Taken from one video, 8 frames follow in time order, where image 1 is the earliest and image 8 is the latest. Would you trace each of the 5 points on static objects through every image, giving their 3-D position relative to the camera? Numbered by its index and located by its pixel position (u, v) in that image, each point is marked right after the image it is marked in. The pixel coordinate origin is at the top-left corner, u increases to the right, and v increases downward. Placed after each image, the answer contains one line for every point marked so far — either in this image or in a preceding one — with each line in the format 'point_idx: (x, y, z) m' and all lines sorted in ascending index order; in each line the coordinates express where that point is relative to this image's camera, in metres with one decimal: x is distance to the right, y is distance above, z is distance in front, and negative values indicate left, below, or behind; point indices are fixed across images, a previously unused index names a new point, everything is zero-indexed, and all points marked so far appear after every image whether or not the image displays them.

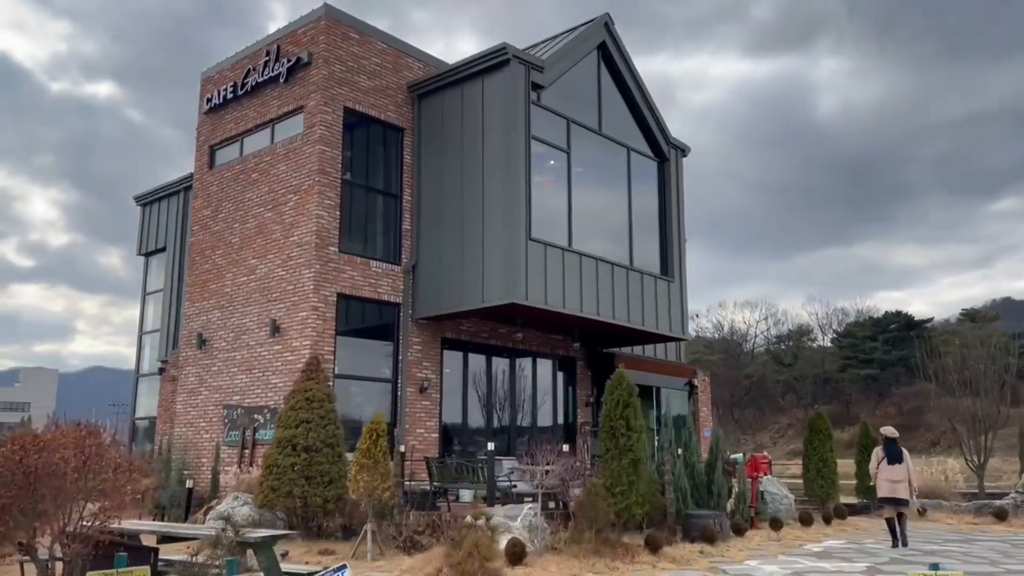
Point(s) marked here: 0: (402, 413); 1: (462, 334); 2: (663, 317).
0: (-1.8, -2.0, +14.0) m
1: (-0.8, -0.8, +15.2) m
2: (+2.9, -0.6, +16.7) m
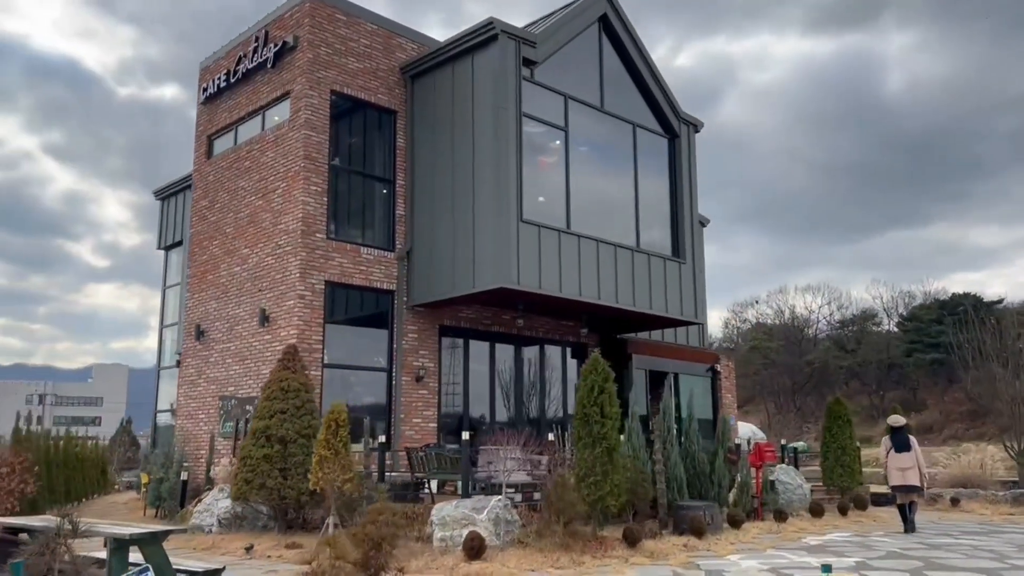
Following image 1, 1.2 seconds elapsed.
0: (-1.8, -1.8, +13.7) m
1: (-0.8, -0.6, +14.8) m
2: (+3.0, -0.2, +16.0) m
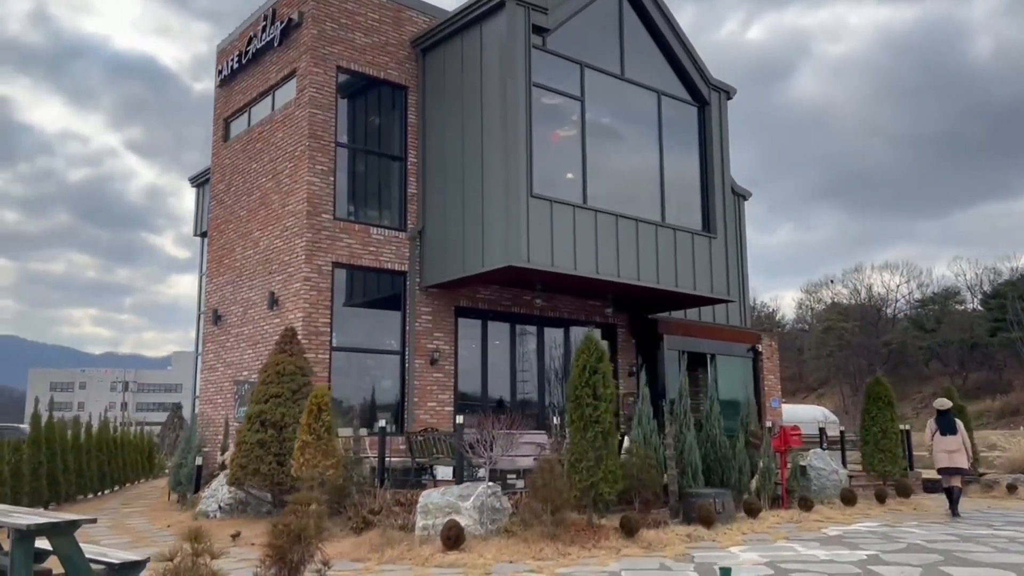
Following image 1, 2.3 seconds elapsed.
0: (-1.6, -1.5, +13.3) m
1: (-0.5, -0.3, +14.4) m
2: (+3.3, +0.2, +15.3) m
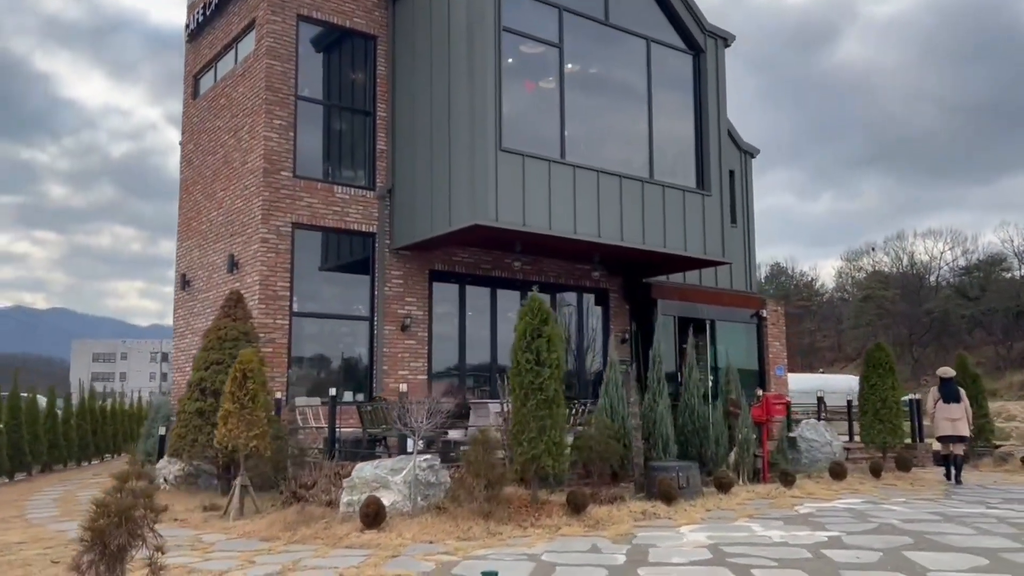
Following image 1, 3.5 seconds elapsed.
0: (-2.0, -1.0, +12.7) m
1: (-0.9, +0.4, +13.7) m
2: (+3.0, +0.8, +14.4) m
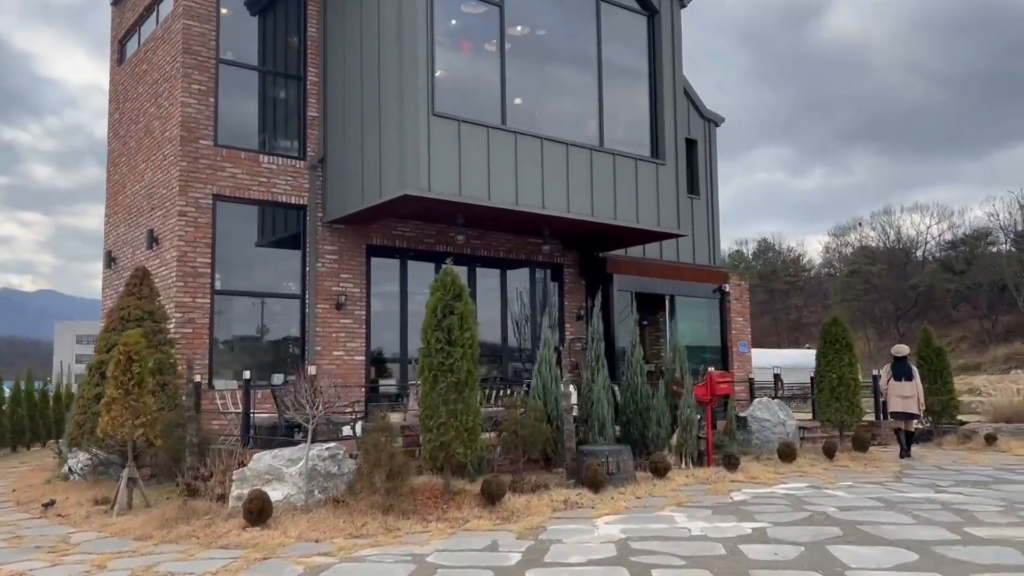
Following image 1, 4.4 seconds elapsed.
0: (-2.8, -0.6, +12.0) m
1: (-1.7, +0.7, +13.0) m
2: (+2.1, +1.2, +13.7) m
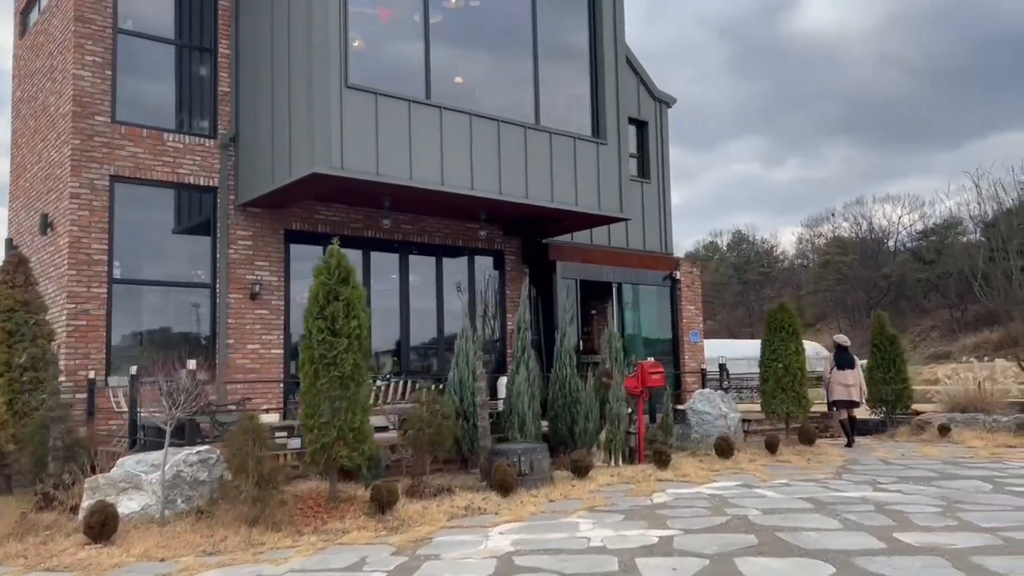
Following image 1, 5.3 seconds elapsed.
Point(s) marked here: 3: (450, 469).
0: (-3.8, -0.5, +11.2) m
1: (-2.7, +0.9, +12.1) m
2: (+1.1, +1.5, +13.0) m
3: (-0.7, -1.8, +8.7) m
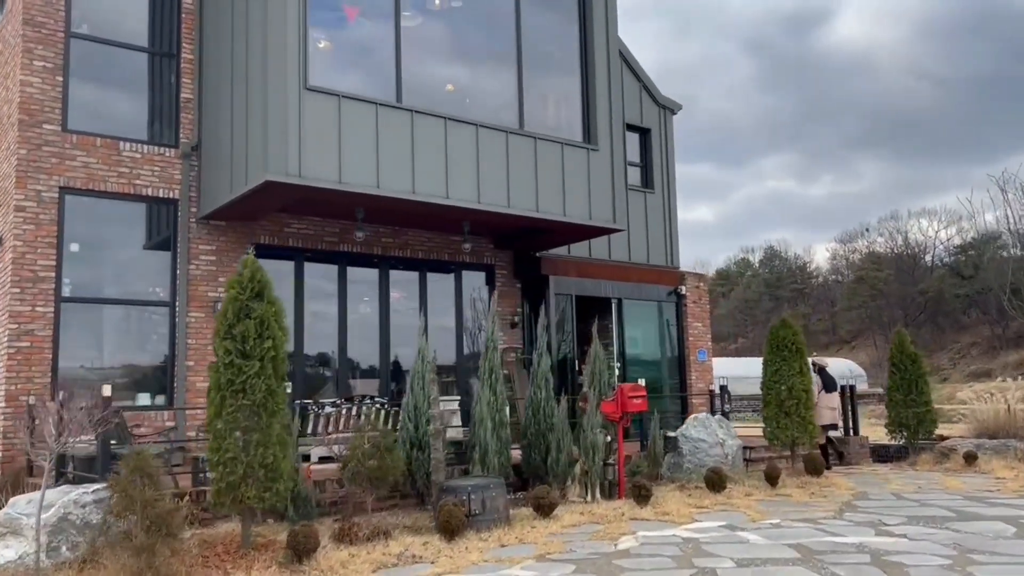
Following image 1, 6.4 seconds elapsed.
0: (-4.0, -0.7, +10.5) m
1: (-3.0, +0.7, +11.4) m
2: (+0.9, +1.2, +12.1) m
3: (-1.0, -2.0, +7.8) m
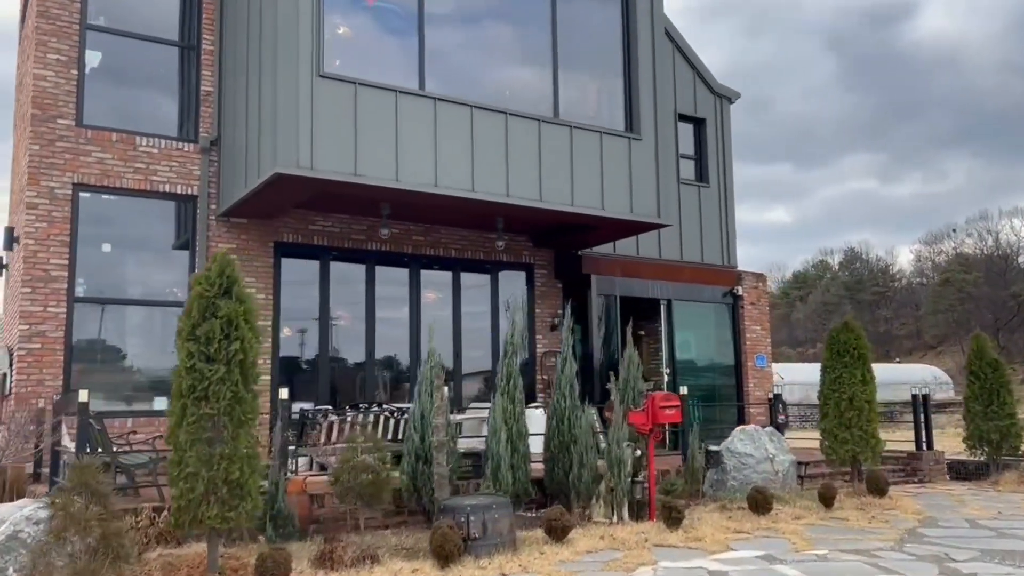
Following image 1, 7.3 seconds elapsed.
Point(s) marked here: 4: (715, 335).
0: (-3.7, -0.7, +10.1) m
1: (-2.5, +0.7, +10.9) m
2: (+1.4, +1.2, +11.3) m
3: (-0.9, -2.0, +7.1) m
4: (+3.3, -0.8, +14.1) m
